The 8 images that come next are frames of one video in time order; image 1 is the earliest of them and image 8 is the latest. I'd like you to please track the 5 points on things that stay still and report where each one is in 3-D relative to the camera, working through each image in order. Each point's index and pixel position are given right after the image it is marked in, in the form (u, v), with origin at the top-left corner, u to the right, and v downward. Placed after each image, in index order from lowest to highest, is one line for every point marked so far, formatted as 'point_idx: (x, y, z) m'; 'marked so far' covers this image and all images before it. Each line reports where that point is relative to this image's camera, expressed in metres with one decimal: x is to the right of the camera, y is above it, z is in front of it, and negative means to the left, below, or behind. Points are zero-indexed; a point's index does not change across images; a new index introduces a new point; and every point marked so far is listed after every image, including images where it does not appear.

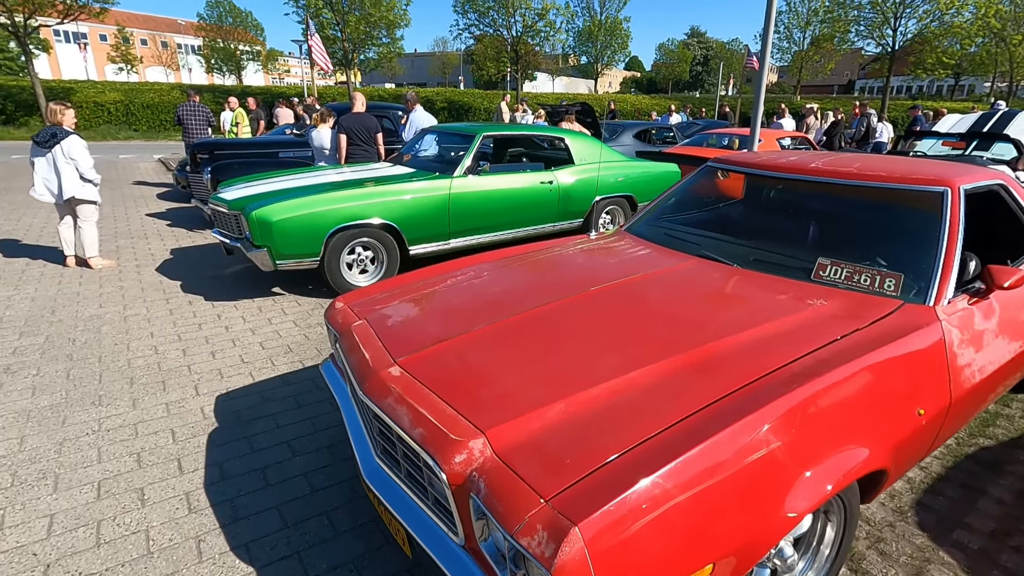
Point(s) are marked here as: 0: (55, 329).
0: (-3.7, -0.3, +4.4) m
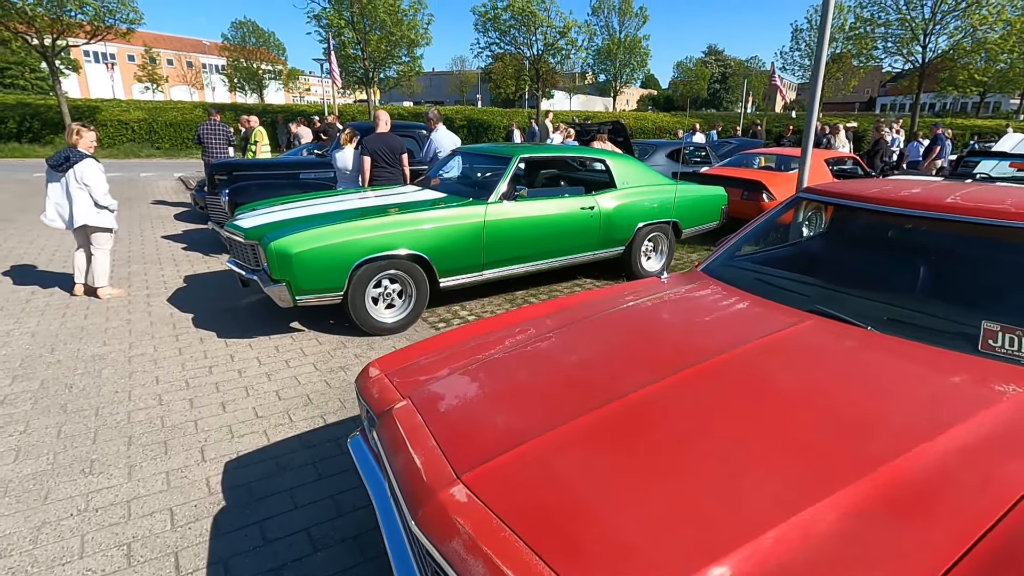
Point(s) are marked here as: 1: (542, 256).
0: (-3.4, -0.6, +3.9) m
1: (+0.3, +0.3, +5.6) m
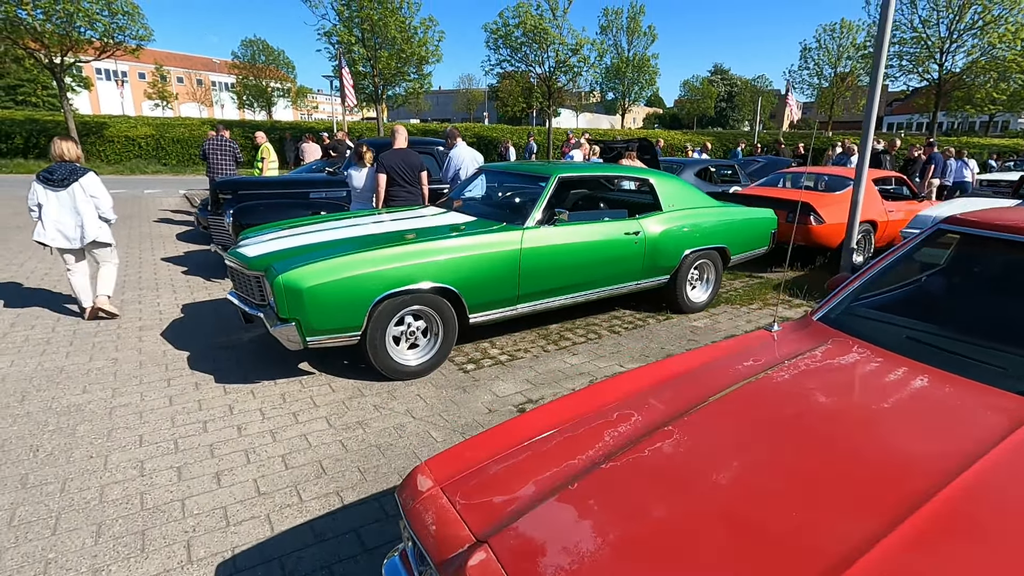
0: (-3.1, -0.9, +3.3) m
1: (+0.6, 0.0, +4.9) m
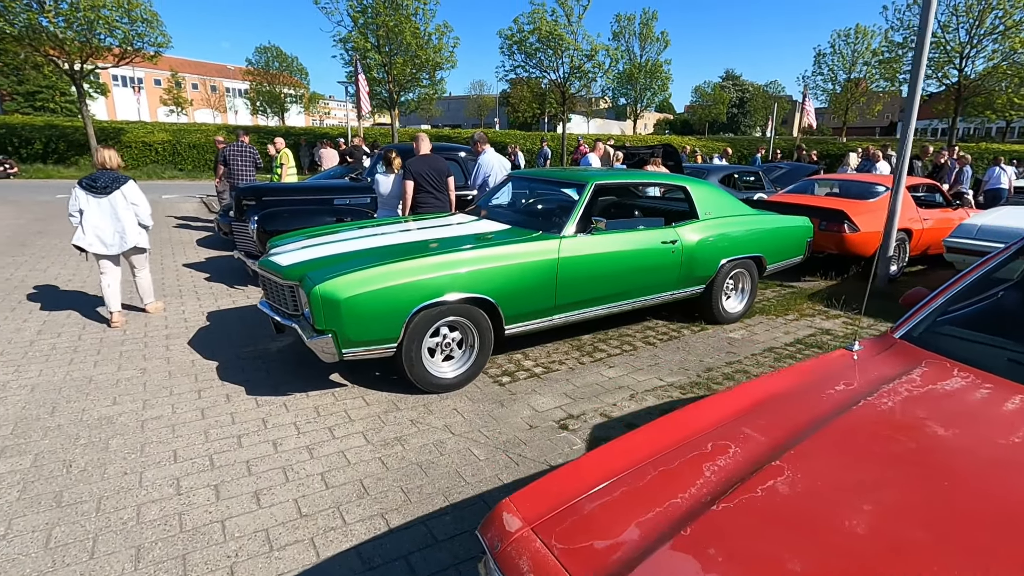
0: (-2.8, -0.9, +3.2) m
1: (+1.0, -0.1, +4.8) m
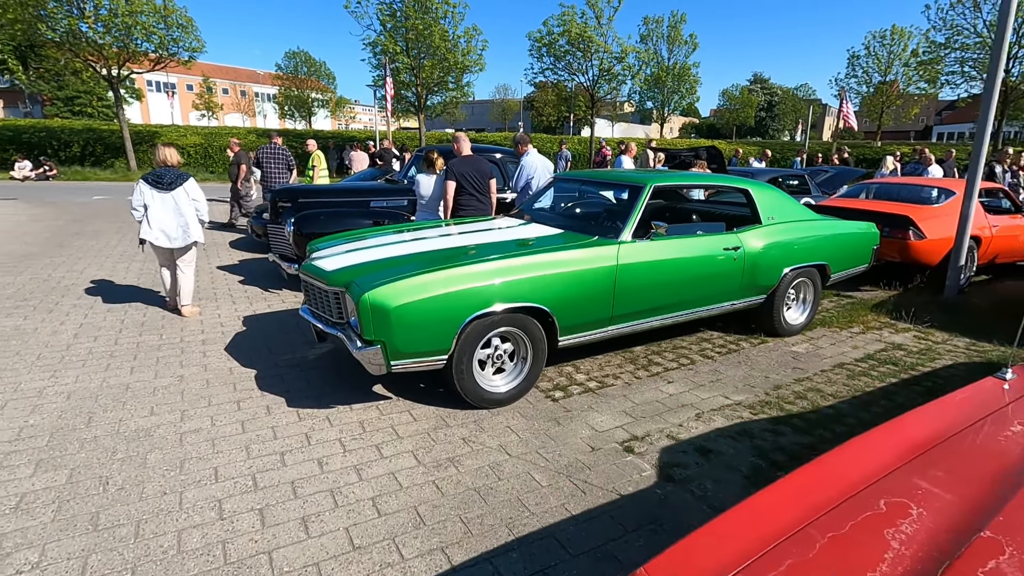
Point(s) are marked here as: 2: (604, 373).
0: (-2.4, -0.9, +3.0) m
1: (+1.4, -0.2, +4.5) m
2: (+0.8, -0.7, +4.4) m
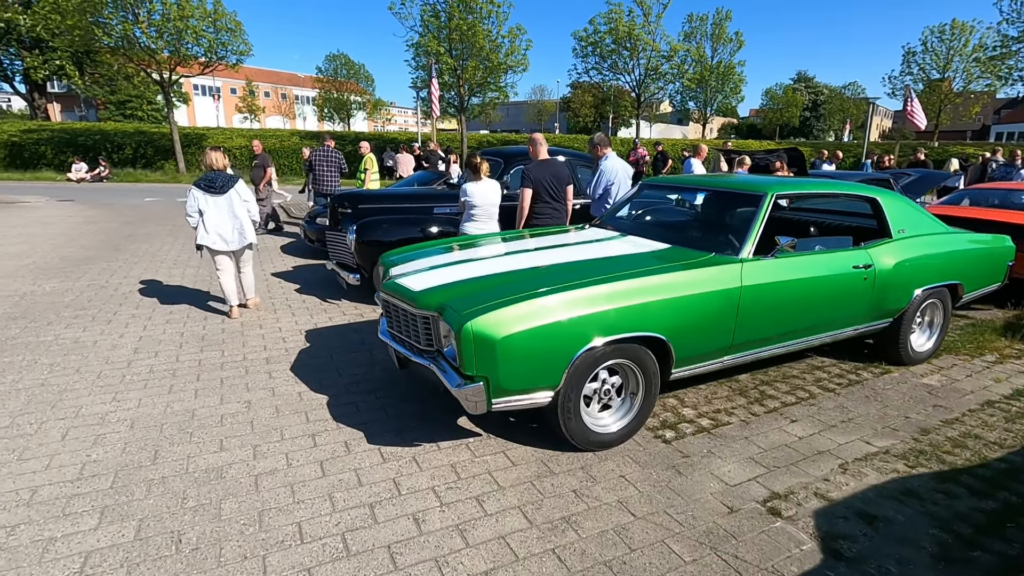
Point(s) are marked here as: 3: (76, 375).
0: (-1.8, -1.1, +2.7) m
1: (+2.1, -0.3, +3.9) m
2: (+1.5, -0.9, +3.9) m
3: (-3.4, -0.7, +4.1) m
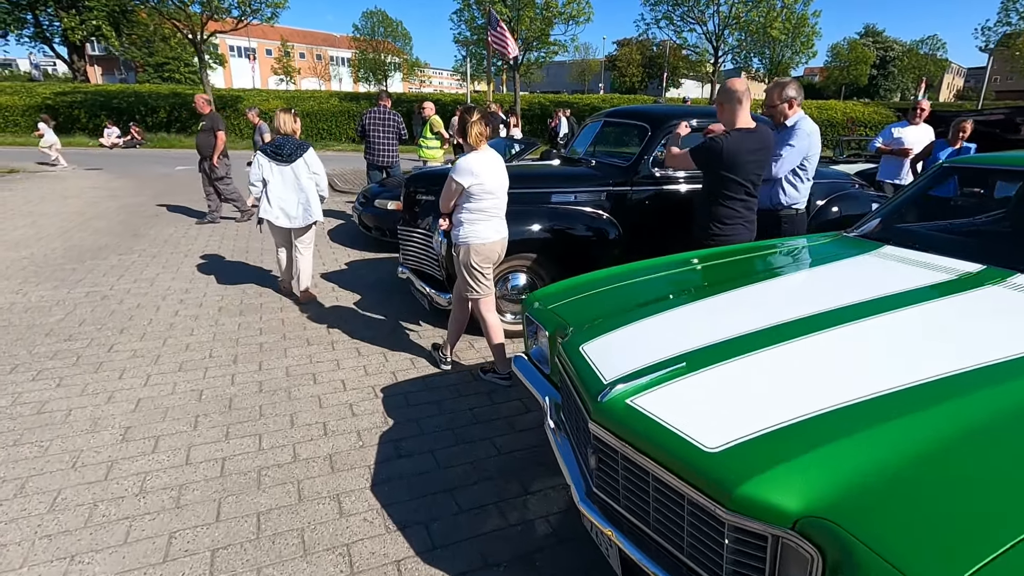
0: (-0.8, -1.5, +0.9) m
1: (+3.2, -0.7, +1.9) m
2: (+2.6, -1.2, +1.9) m
3: (-2.2, -1.0, +2.4) m
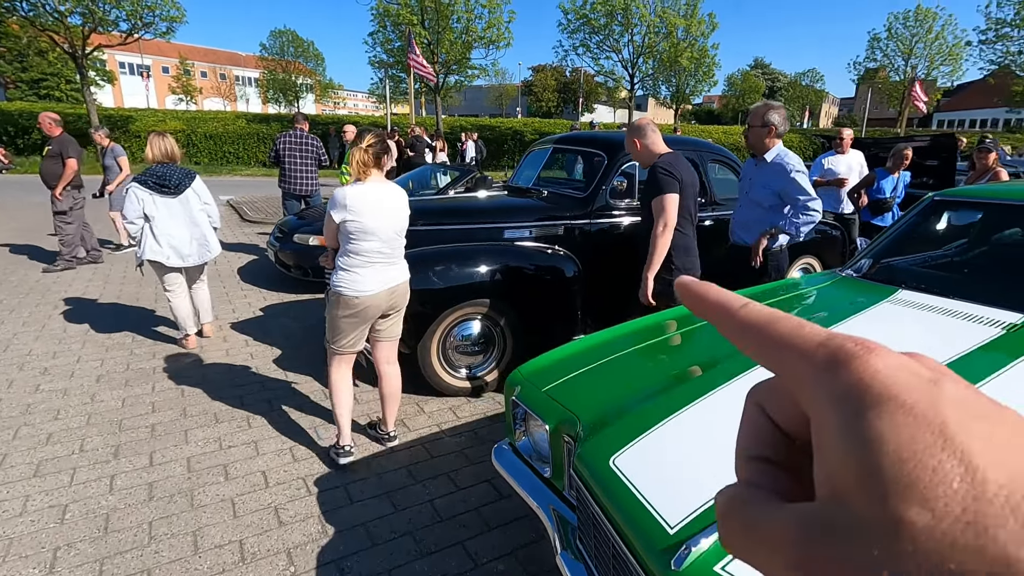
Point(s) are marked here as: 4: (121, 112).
0: (-0.5, -1.7, +0.2) m
1: (+3.2, -0.9, +1.7) m
2: (+2.6, -1.4, +1.7) m
3: (-2.2, -1.3, +1.5) m
4: (-14.2, +6.4, +19.4) m
